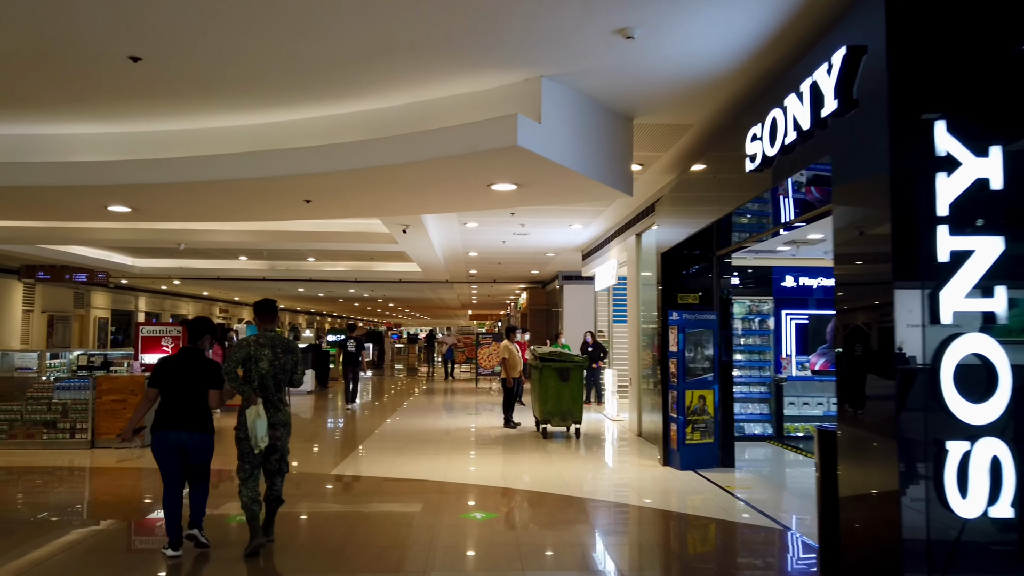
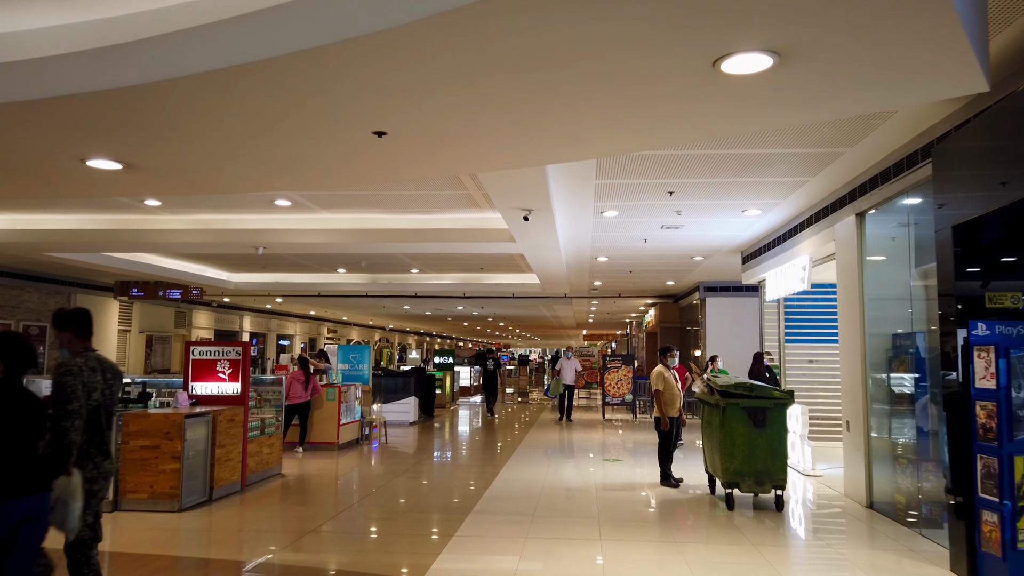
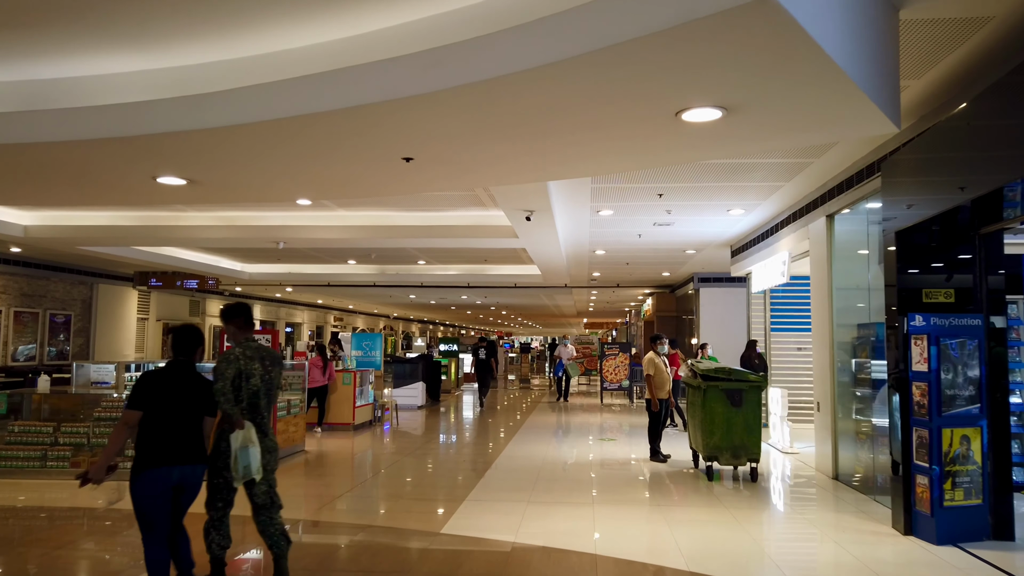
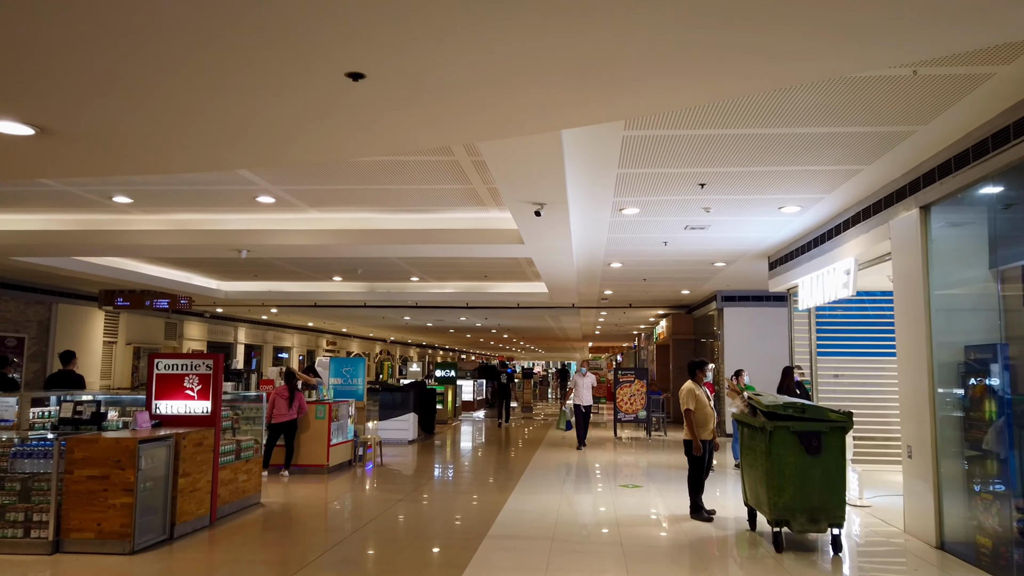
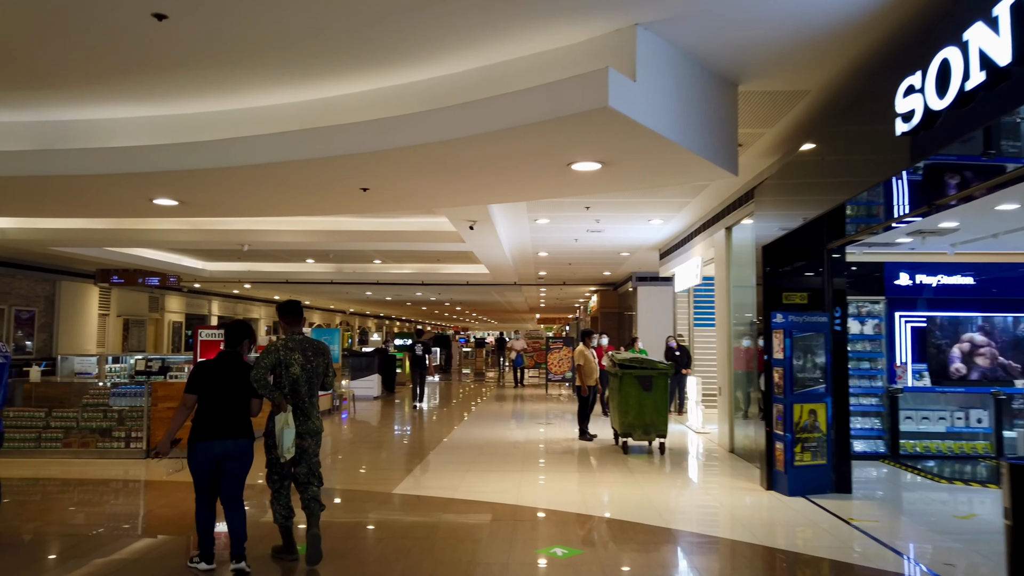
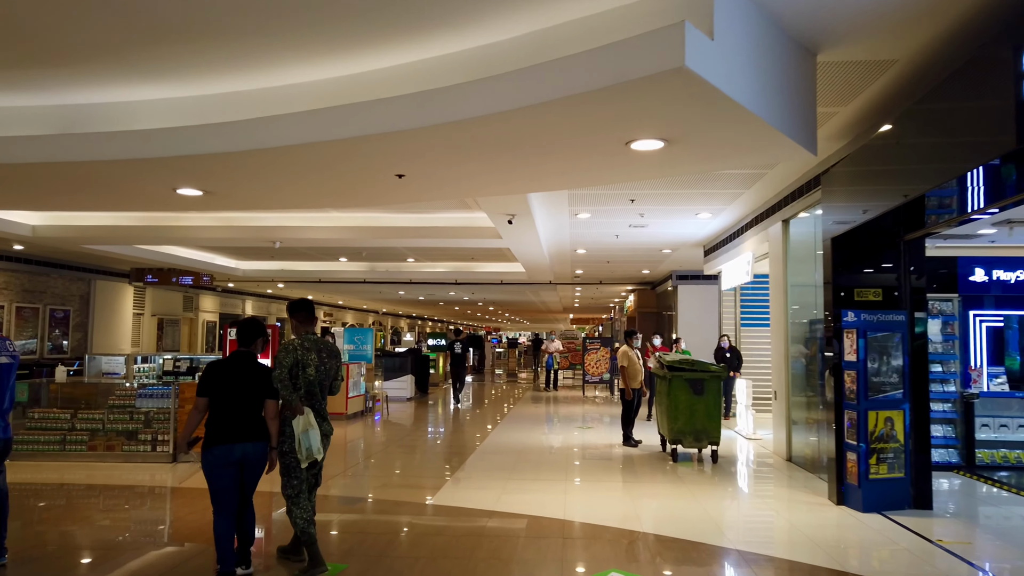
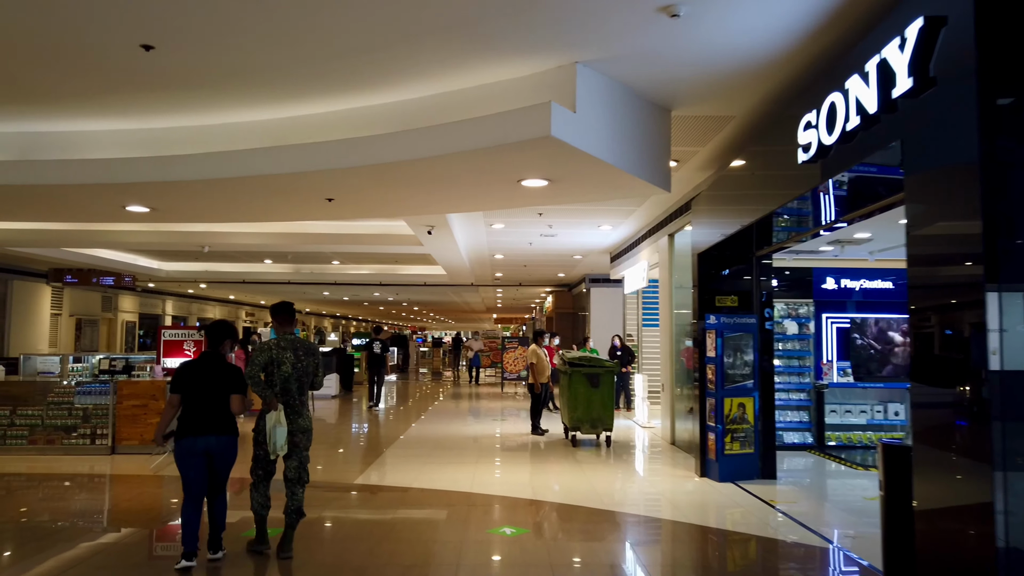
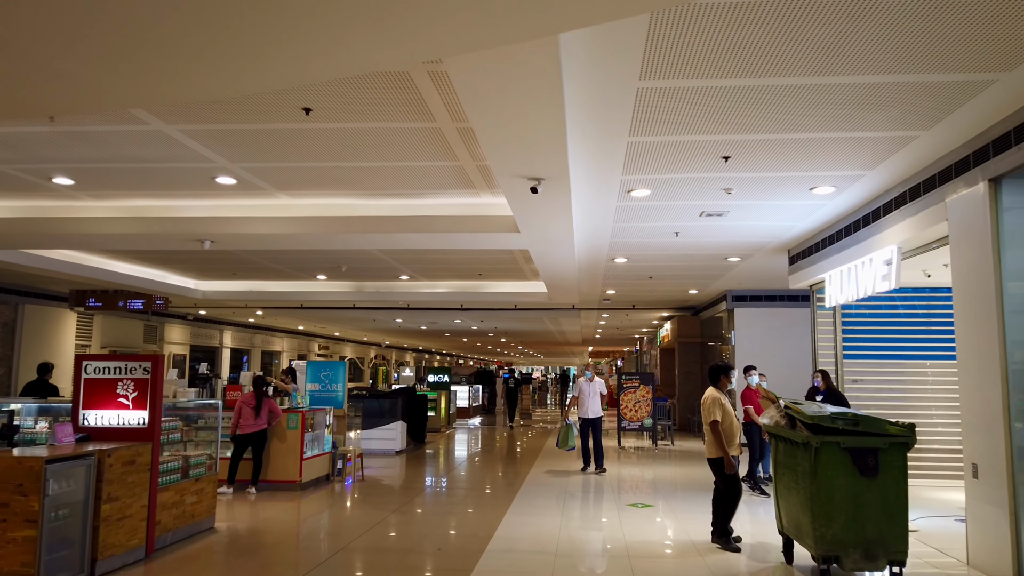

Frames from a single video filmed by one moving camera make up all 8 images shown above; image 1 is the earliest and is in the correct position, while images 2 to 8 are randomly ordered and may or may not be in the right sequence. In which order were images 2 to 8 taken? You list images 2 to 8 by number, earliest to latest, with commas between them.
7, 5, 6, 3, 2, 4, 8
